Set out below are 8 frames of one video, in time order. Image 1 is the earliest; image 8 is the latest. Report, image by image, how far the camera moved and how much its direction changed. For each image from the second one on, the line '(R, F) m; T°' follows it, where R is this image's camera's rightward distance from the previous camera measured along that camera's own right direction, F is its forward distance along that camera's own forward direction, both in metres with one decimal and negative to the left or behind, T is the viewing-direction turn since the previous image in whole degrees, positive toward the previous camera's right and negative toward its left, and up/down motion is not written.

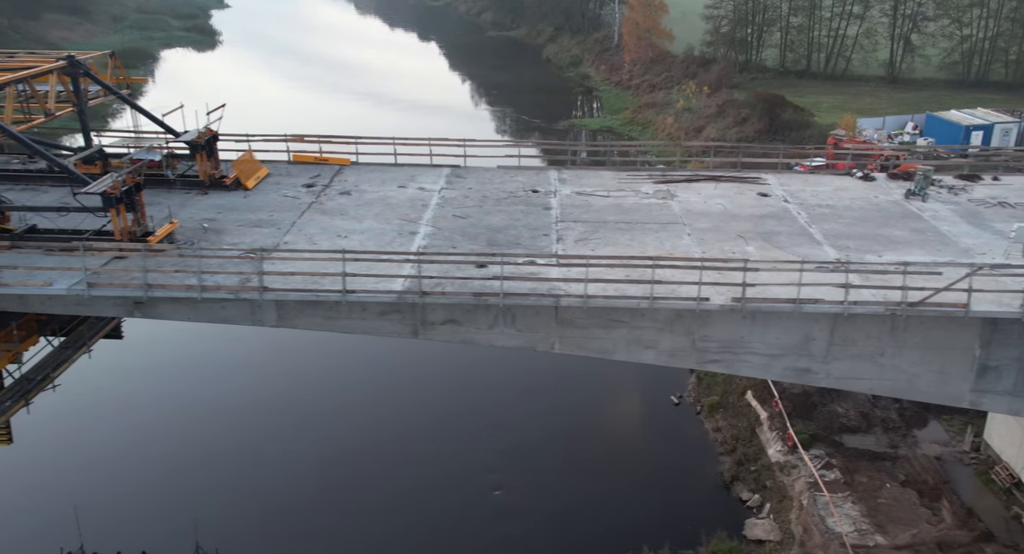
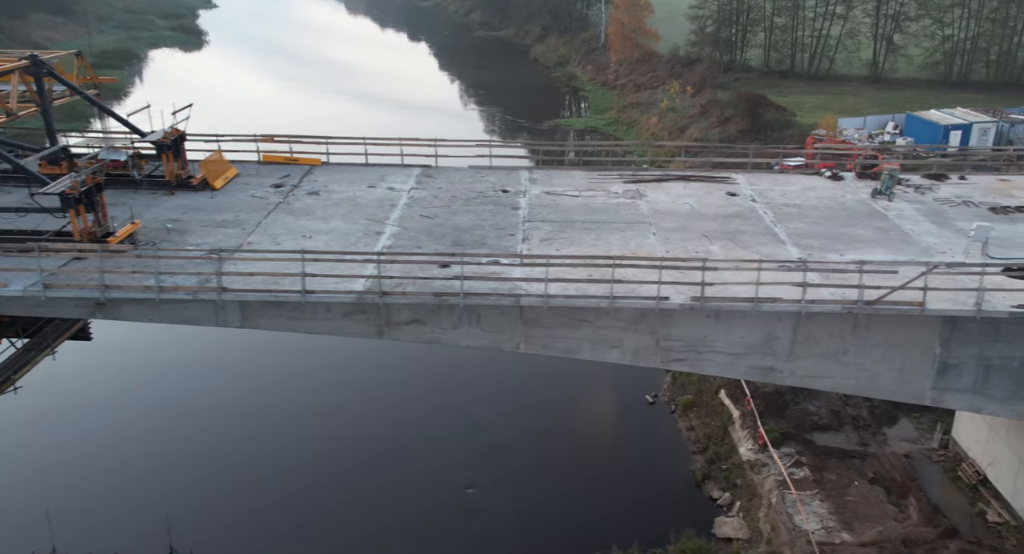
(+0.5, 0.0) m; +1°
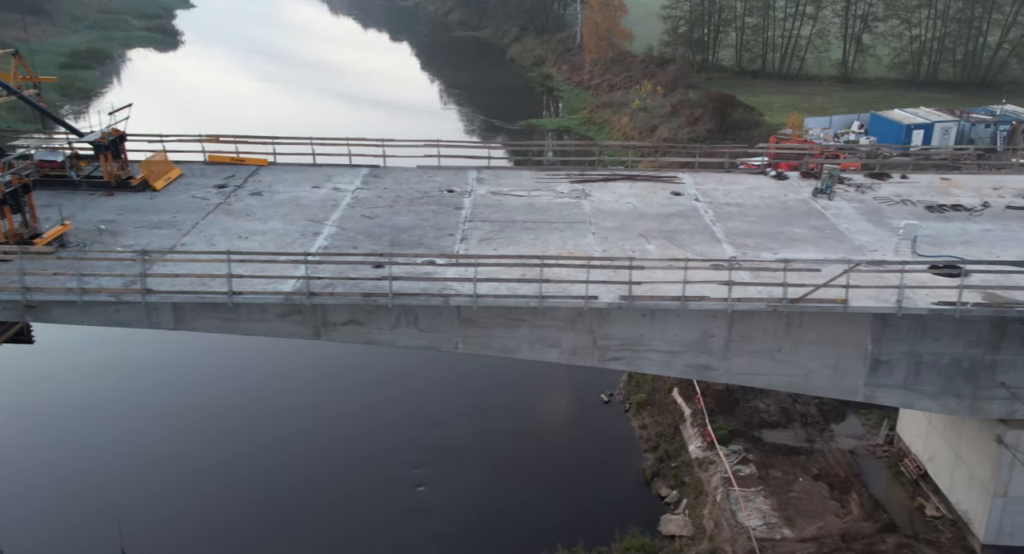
(+0.9, 0.0) m; +1°
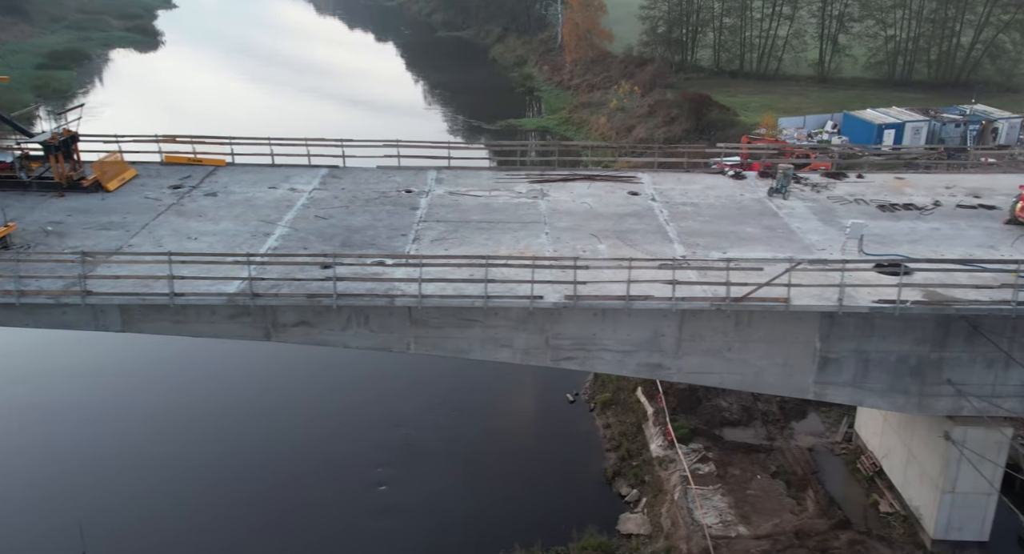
(+0.7, 0.0) m; +1°
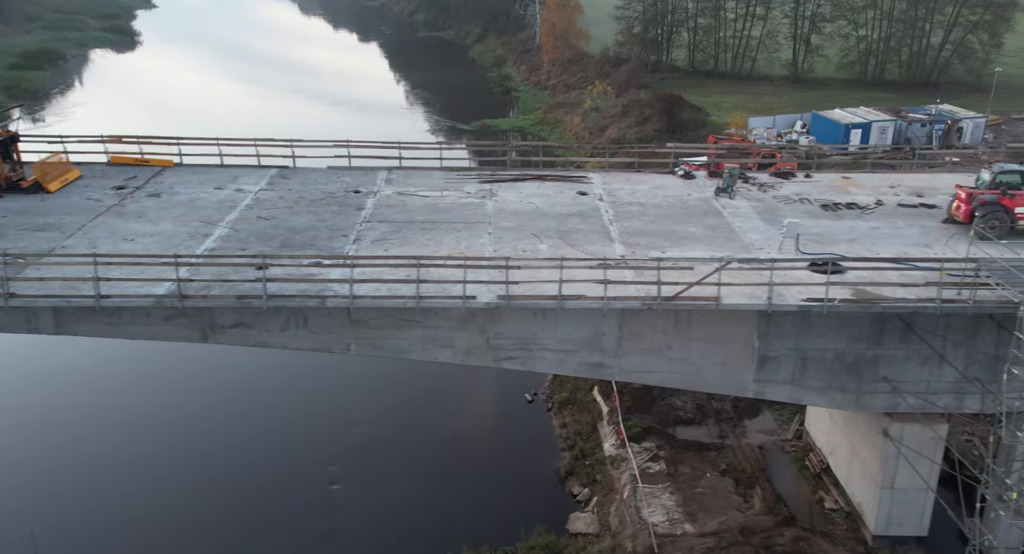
(+0.9, 0.0) m; +1°
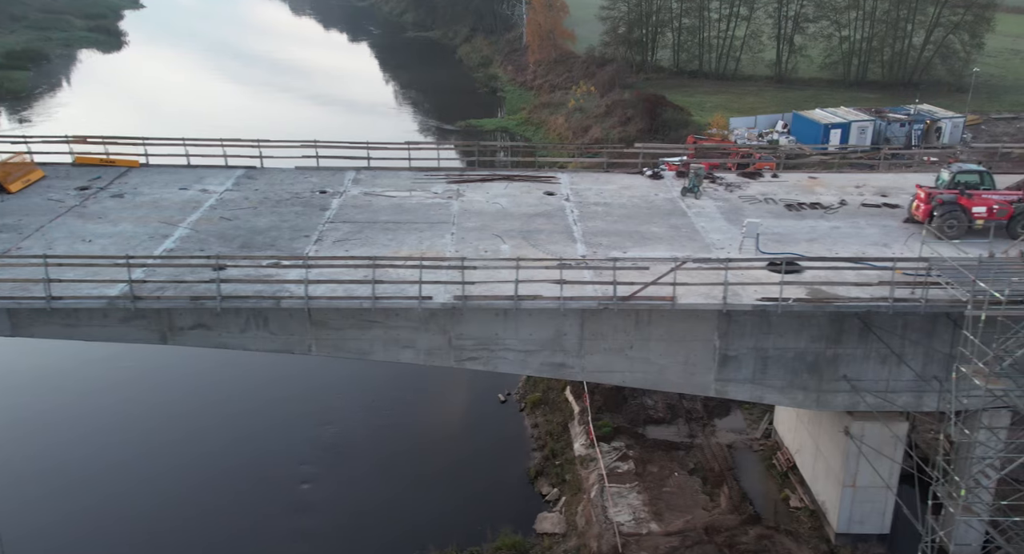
(+0.6, 0.0) m; +1°
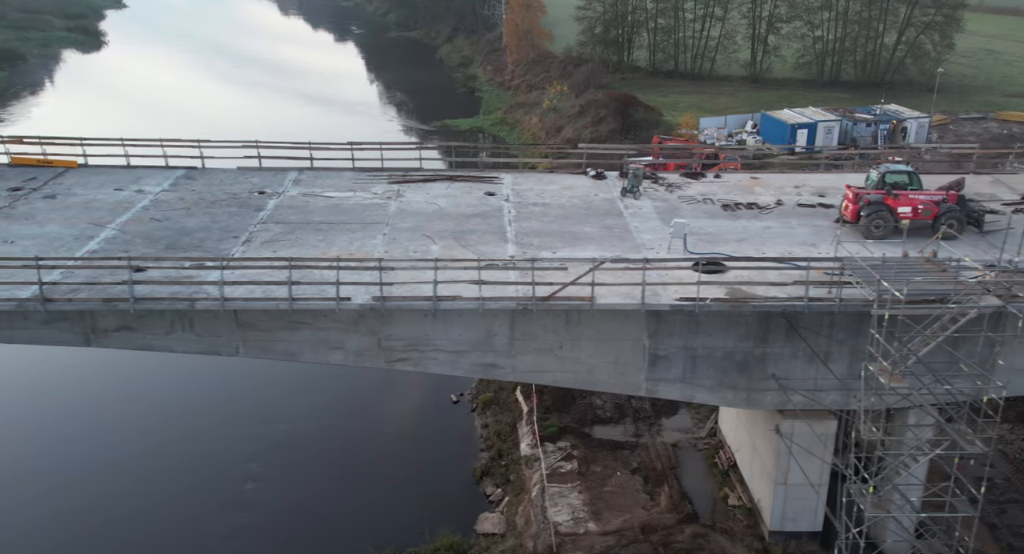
(+1.1, 0.0) m; +1°
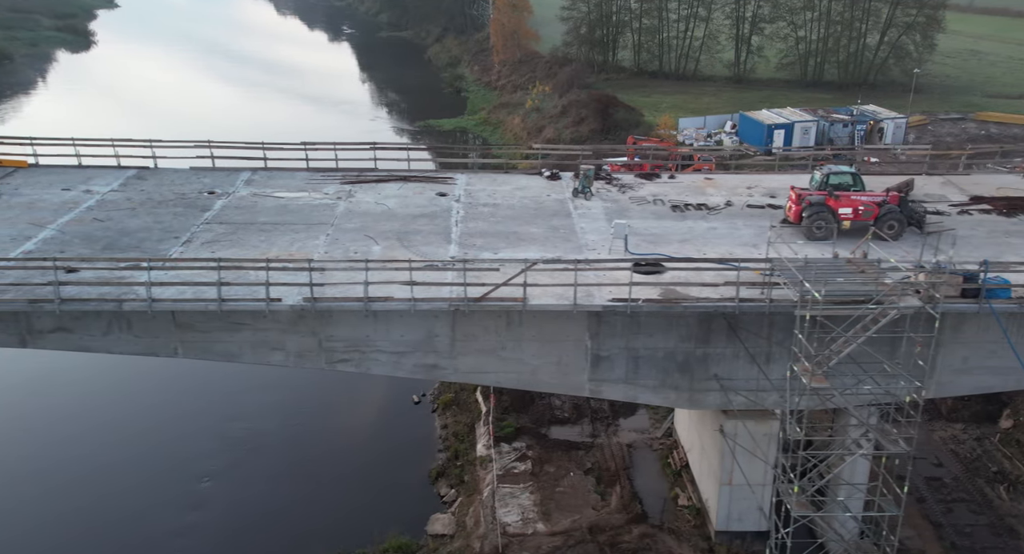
(+1.0, 0.0) m; +1°
